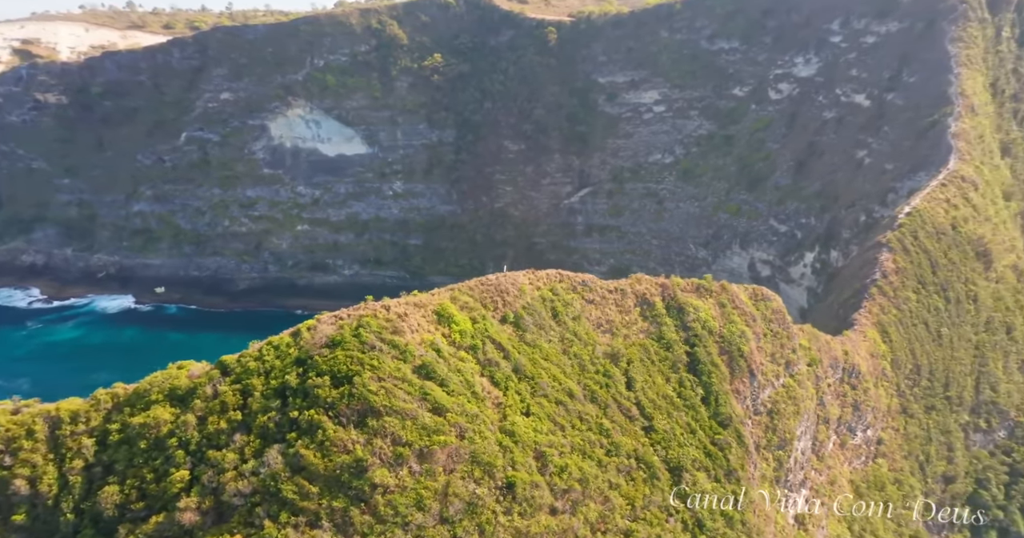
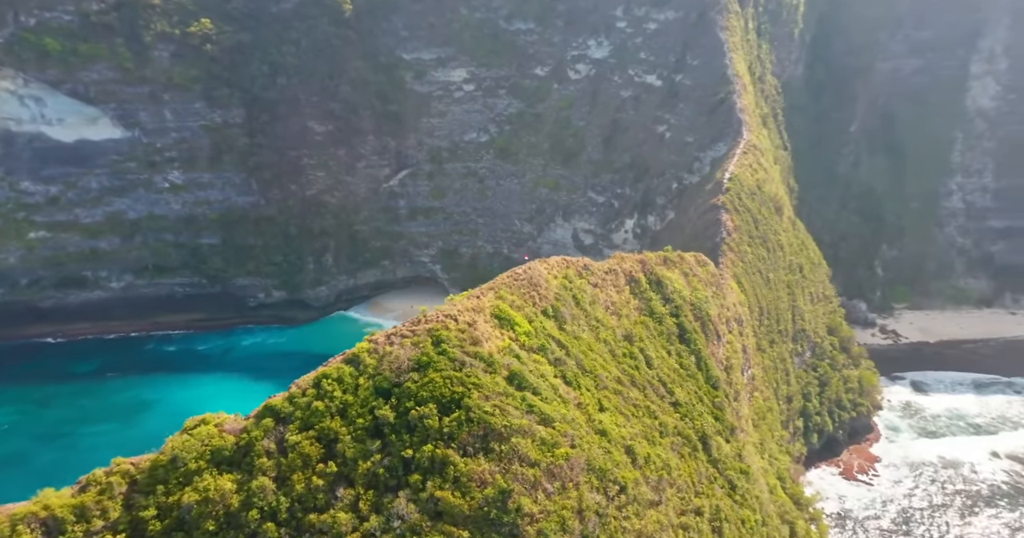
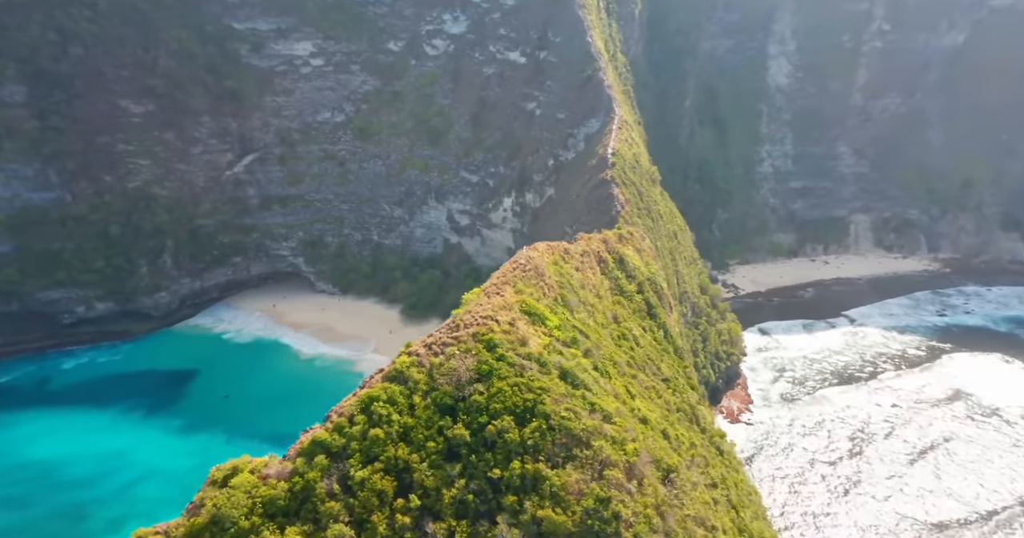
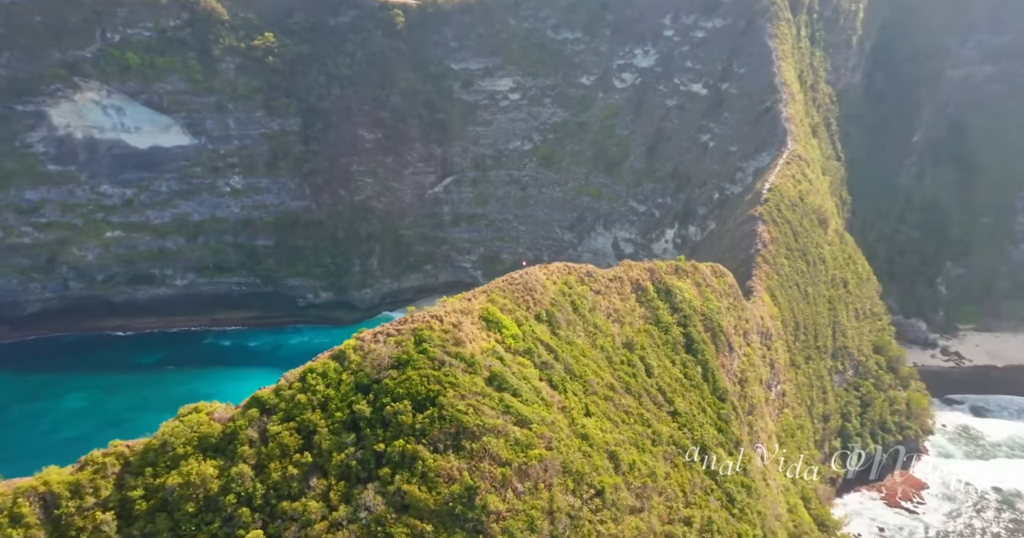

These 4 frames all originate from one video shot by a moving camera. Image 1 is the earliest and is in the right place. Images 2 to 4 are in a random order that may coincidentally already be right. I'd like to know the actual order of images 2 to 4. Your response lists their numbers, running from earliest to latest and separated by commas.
4, 2, 3
